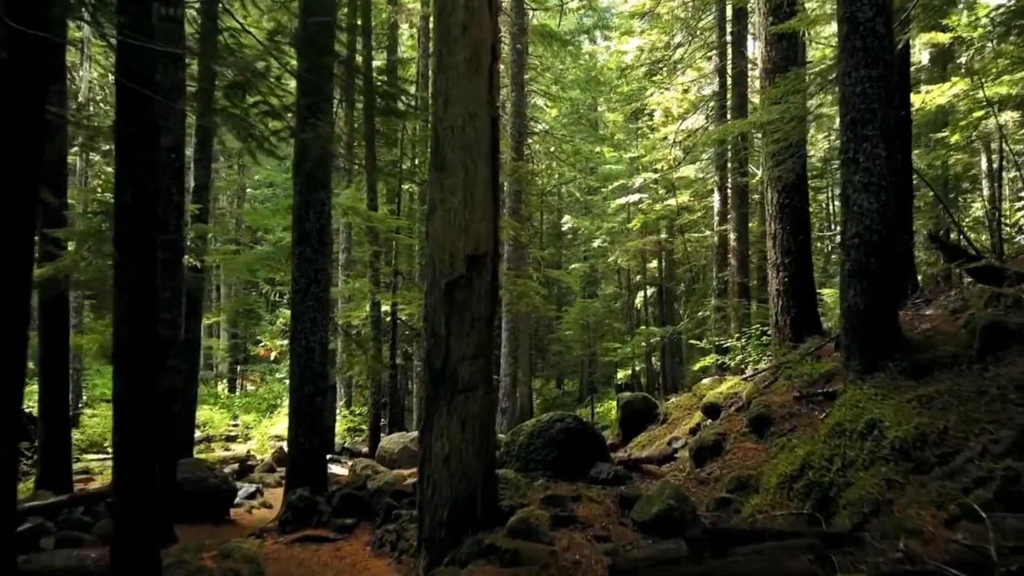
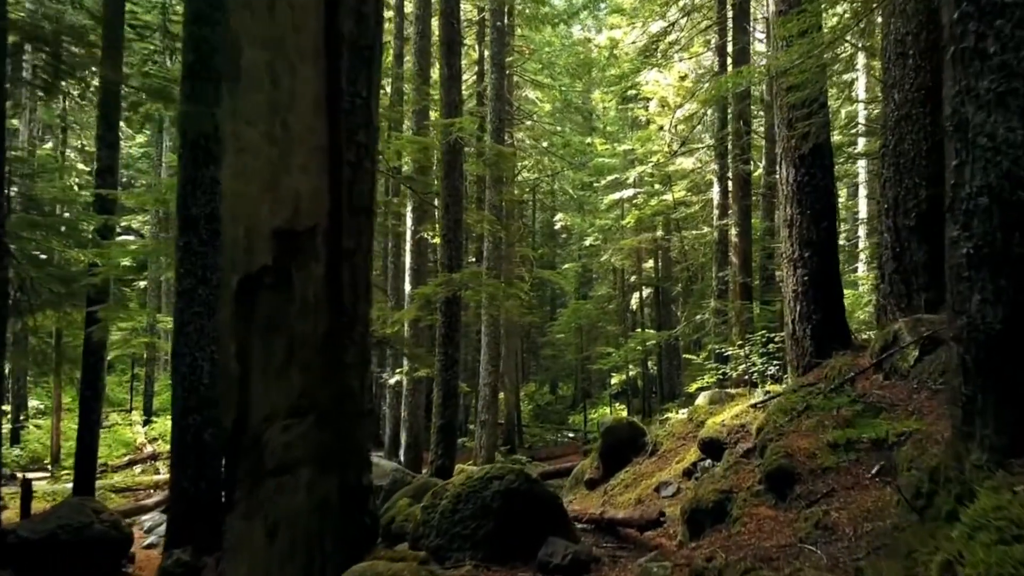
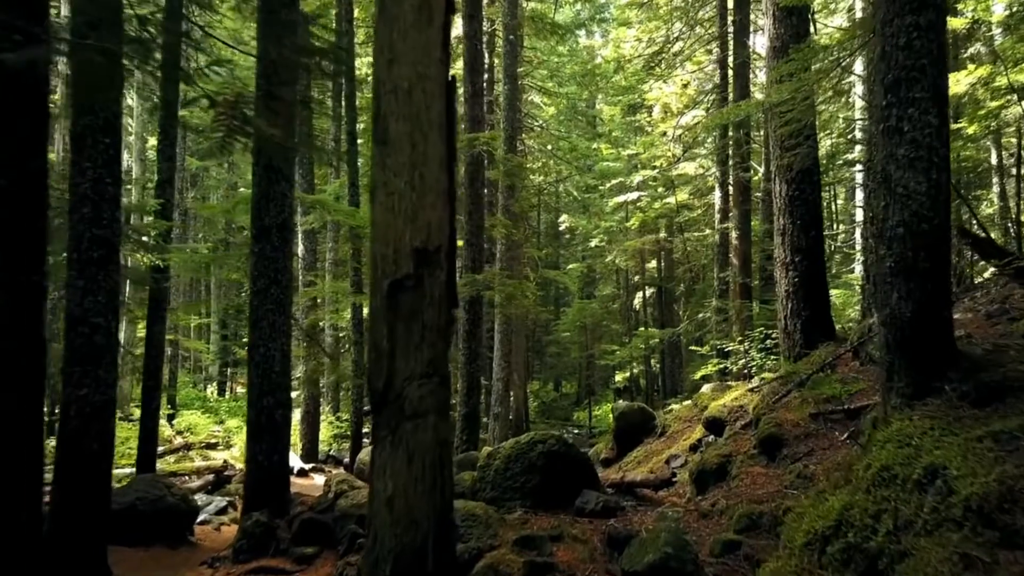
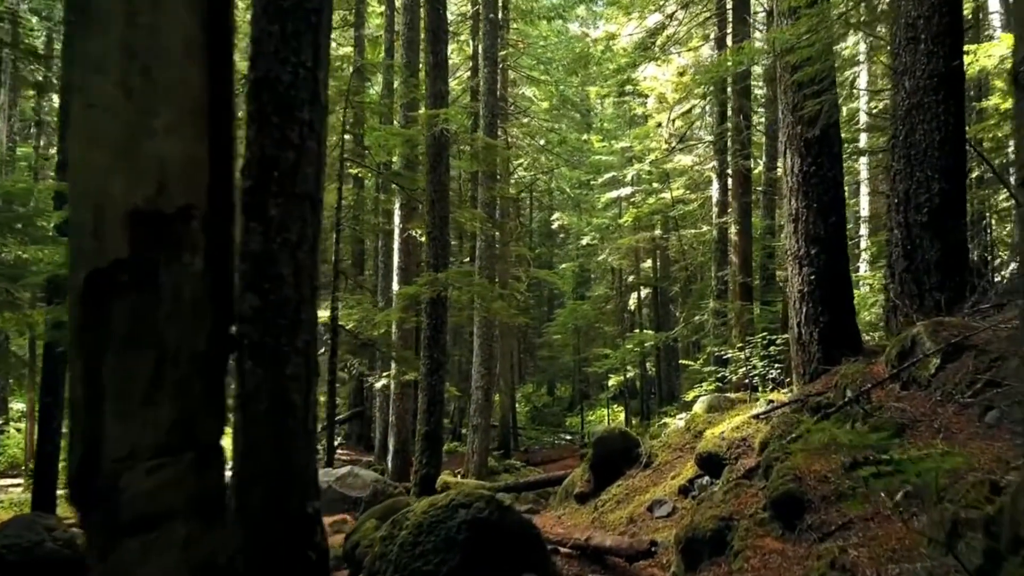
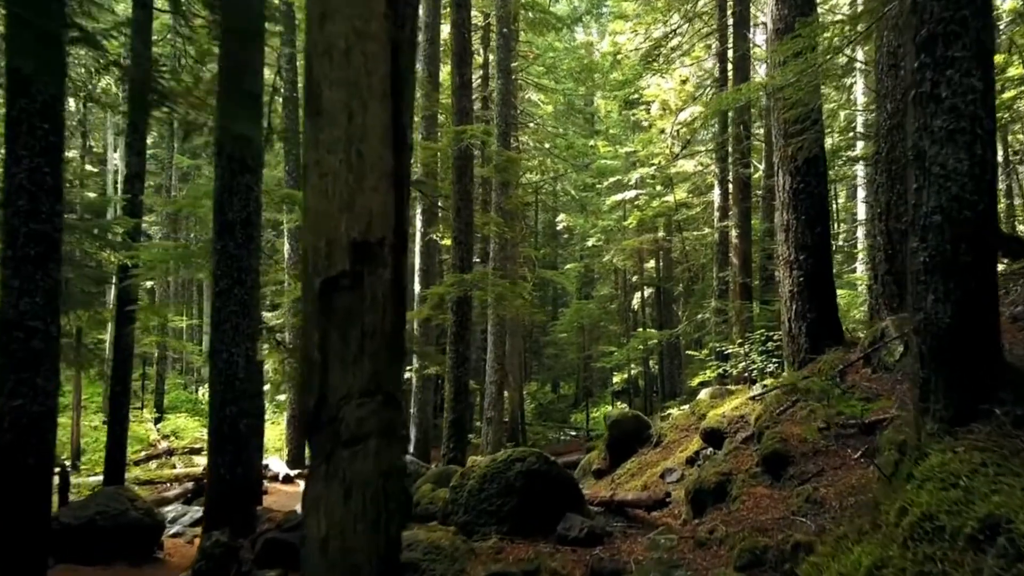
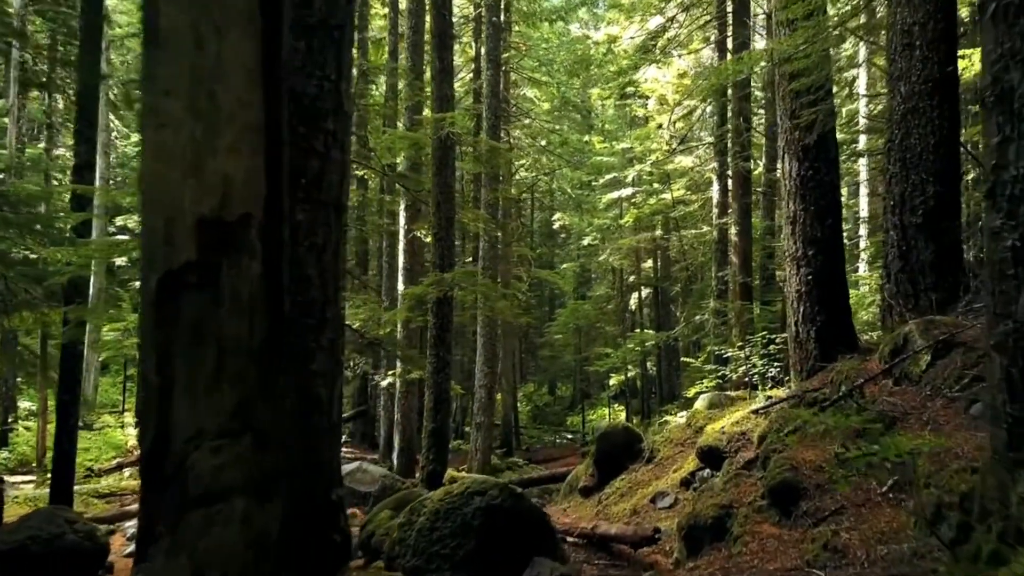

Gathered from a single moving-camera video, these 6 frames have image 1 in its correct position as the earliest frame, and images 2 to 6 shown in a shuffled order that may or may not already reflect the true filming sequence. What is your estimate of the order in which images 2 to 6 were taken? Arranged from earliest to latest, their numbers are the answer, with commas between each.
3, 5, 2, 6, 4
